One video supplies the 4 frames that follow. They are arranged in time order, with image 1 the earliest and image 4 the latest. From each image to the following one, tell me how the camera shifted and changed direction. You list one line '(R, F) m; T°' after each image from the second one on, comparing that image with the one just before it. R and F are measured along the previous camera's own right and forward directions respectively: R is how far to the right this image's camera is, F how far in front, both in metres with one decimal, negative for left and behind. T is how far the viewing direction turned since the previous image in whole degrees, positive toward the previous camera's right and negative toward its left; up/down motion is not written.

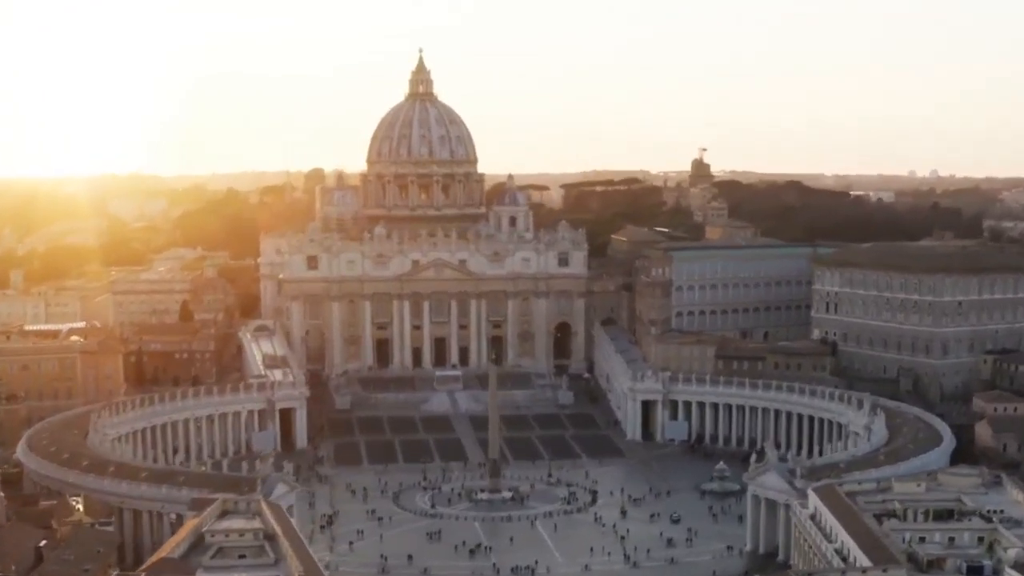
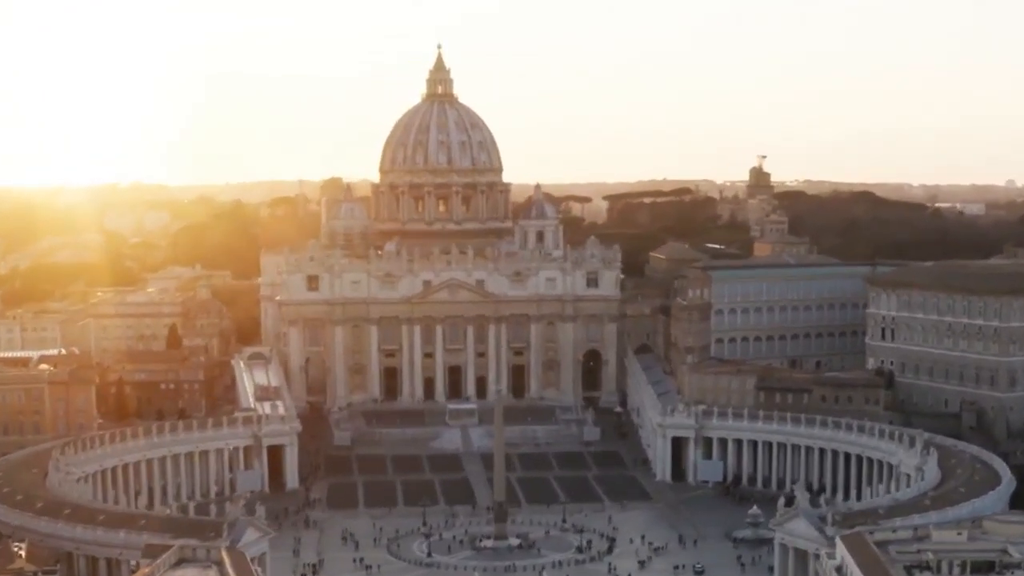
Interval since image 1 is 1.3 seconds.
(+2.1, +9.6) m; -2°
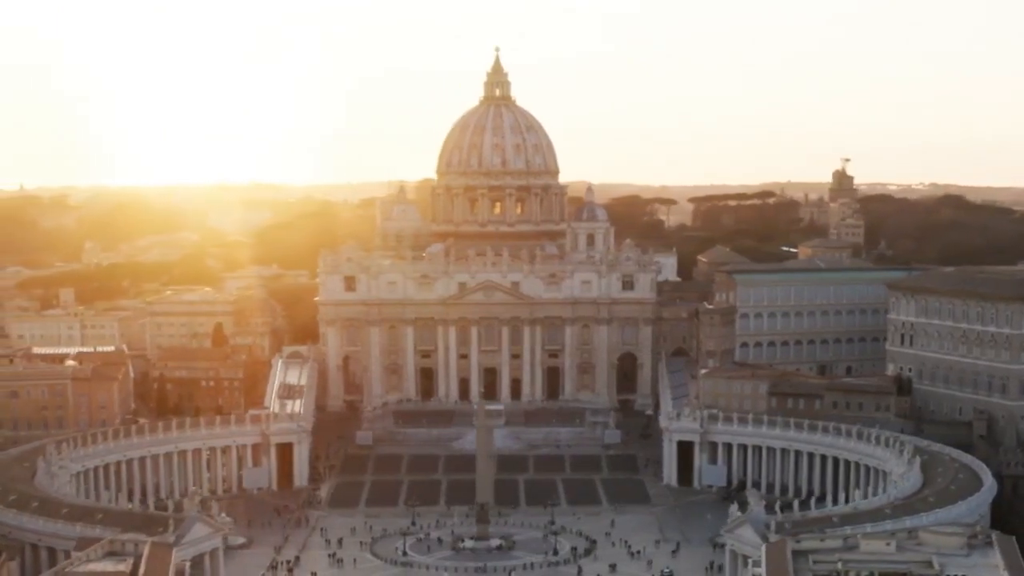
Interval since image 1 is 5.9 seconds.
(+8.7, -0.1) m; -6°
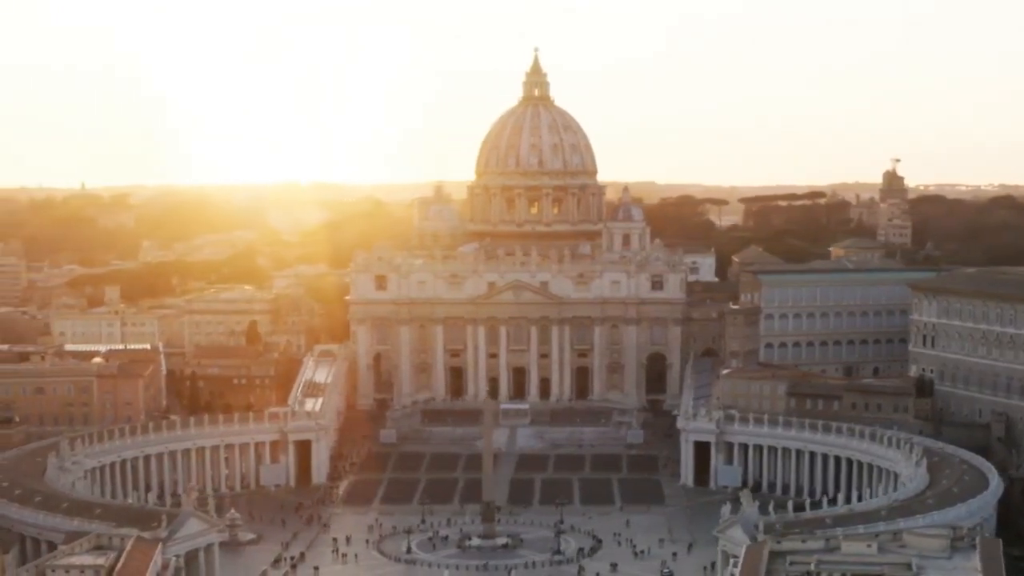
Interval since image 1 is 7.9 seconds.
(+3.8, -0.1) m; -3°
